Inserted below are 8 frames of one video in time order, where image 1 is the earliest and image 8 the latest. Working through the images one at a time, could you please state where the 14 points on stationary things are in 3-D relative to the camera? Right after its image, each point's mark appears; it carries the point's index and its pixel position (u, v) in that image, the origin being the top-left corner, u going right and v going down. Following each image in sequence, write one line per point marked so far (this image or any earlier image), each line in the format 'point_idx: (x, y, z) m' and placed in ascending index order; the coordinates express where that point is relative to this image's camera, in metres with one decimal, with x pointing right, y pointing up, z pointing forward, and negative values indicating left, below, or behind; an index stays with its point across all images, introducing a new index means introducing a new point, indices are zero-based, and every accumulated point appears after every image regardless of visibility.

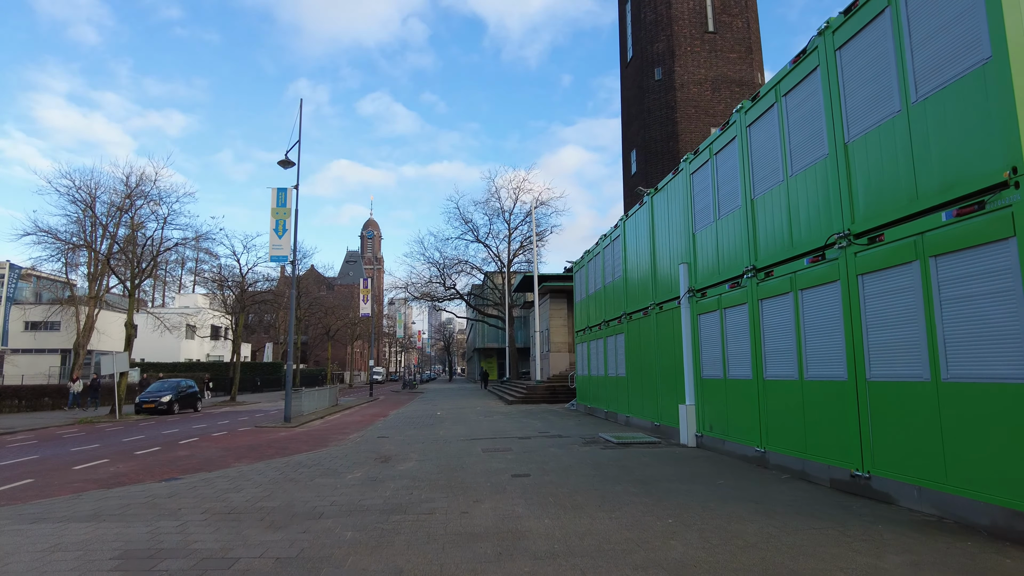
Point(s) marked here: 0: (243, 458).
0: (-4.9, -3.1, +11.9) m
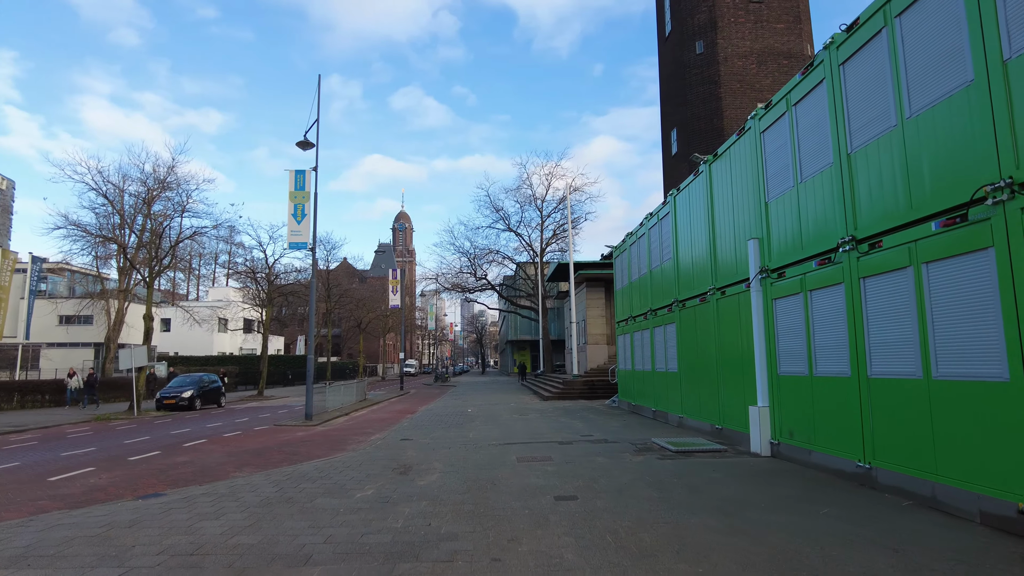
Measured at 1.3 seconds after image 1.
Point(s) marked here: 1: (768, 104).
0: (-4.3, -2.9, +10.5) m
1: (+4.0, +2.9, +10.1) m
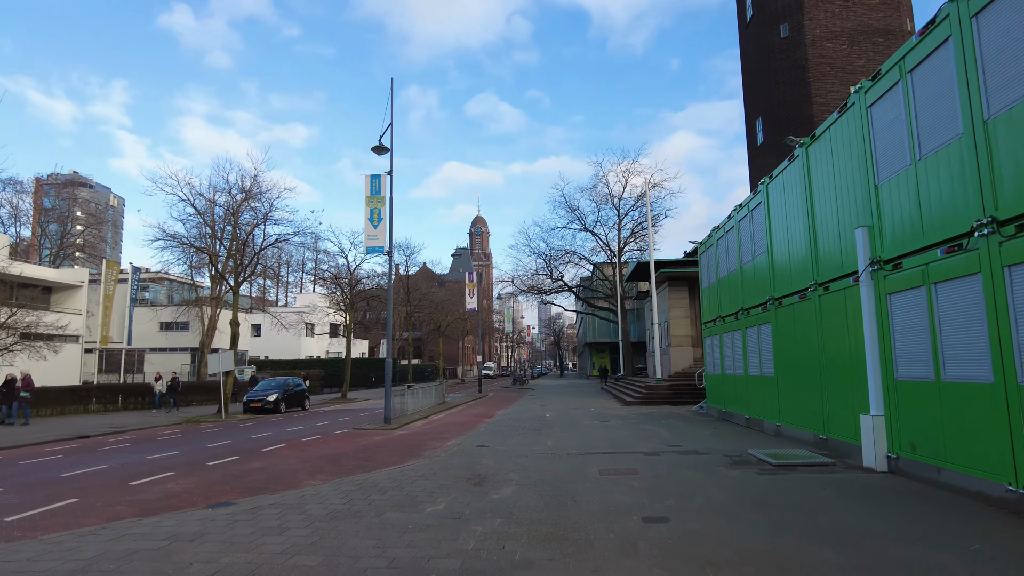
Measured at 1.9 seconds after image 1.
0: (-3.0, -2.9, +10.3) m
1: (+5.0, +2.9, +9.0) m
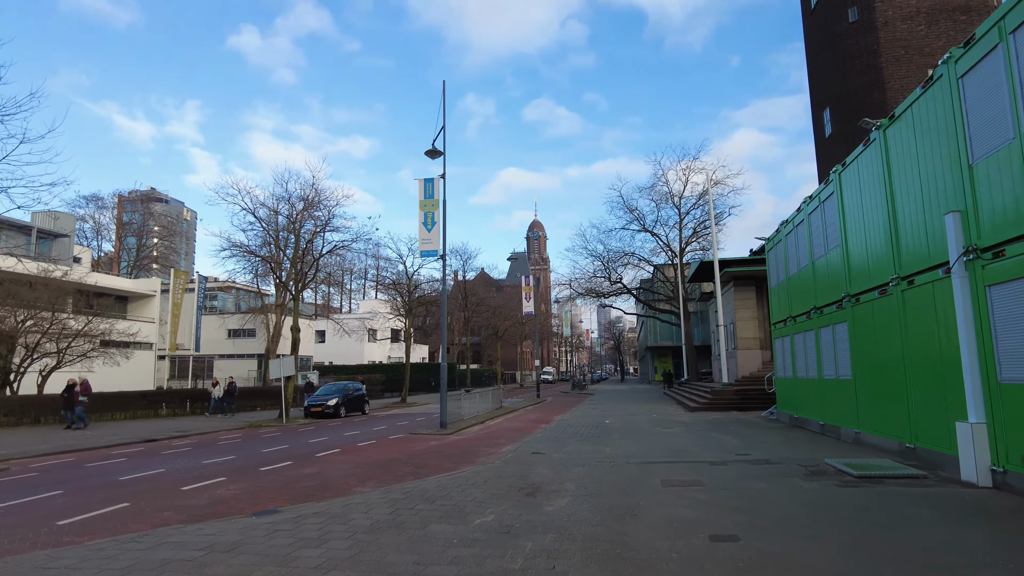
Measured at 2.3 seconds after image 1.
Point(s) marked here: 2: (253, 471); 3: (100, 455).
0: (-2.2, -2.9, +10.0) m
1: (+5.6, +3.0, +8.1) m
2: (-4.4, -3.1, +11.0) m
3: (-8.9, -3.6, +14.1) m
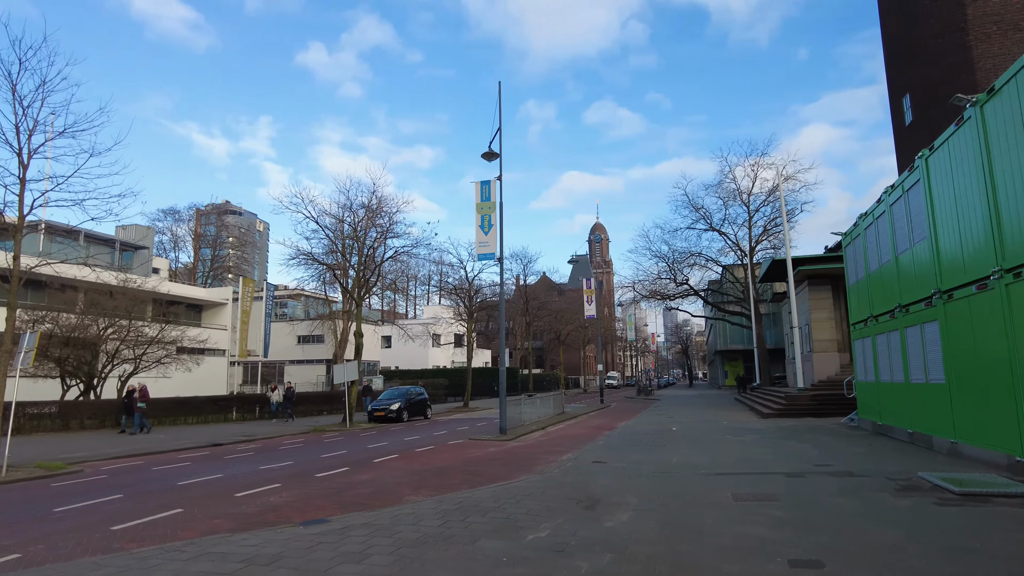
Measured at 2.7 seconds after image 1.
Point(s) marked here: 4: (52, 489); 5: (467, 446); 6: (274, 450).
0: (-1.3, -3.0, +9.7) m
1: (+6.2, +3.1, +7.1) m
2: (-3.4, -3.1, +10.9) m
3: (-7.6, -3.8, +14.5) m
4: (-7.4, -3.2, +10.5) m
5: (-1.1, -3.9, +16.0) m
6: (-5.8, -3.9, +15.9) m
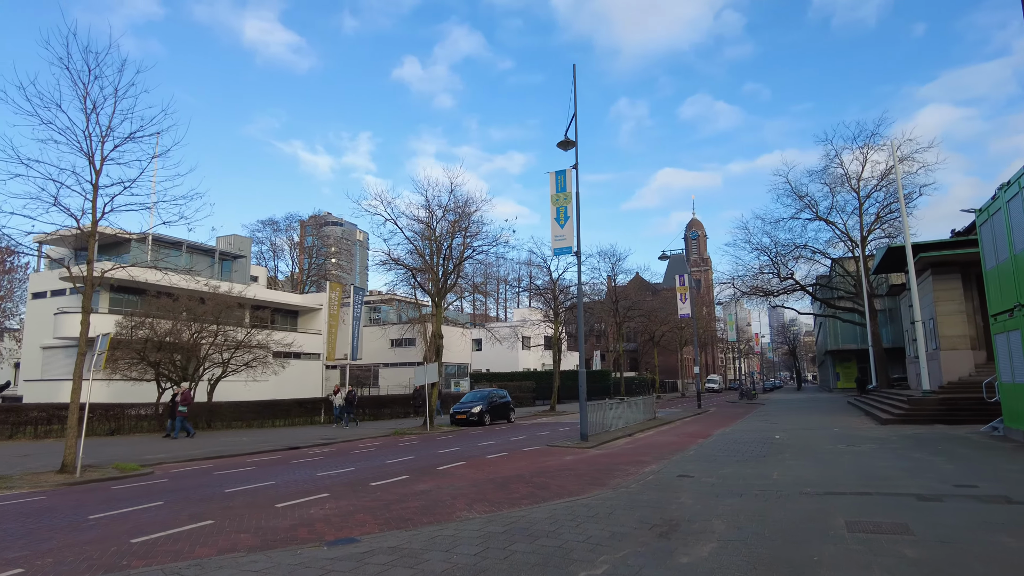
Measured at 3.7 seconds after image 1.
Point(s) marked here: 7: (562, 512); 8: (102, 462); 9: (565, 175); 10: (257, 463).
0: (-0.5, -2.8, +8.6) m
1: (+6.5, +3.4, +5.0) m
2: (-2.3, -3.1, +10.1) m
3: (-6.0, -3.8, +14.2) m
4: (-6.3, -3.2, +10.3) m
5: (+0.7, -3.8, +14.8) m
6: (-4.0, -3.9, +15.4) m
7: (+0.6, -2.6, +7.6) m
8: (-8.6, -3.7, +13.8) m
9: (+1.6, +3.3, +19.2) m
10: (-5.5, -3.8, +14.0) m
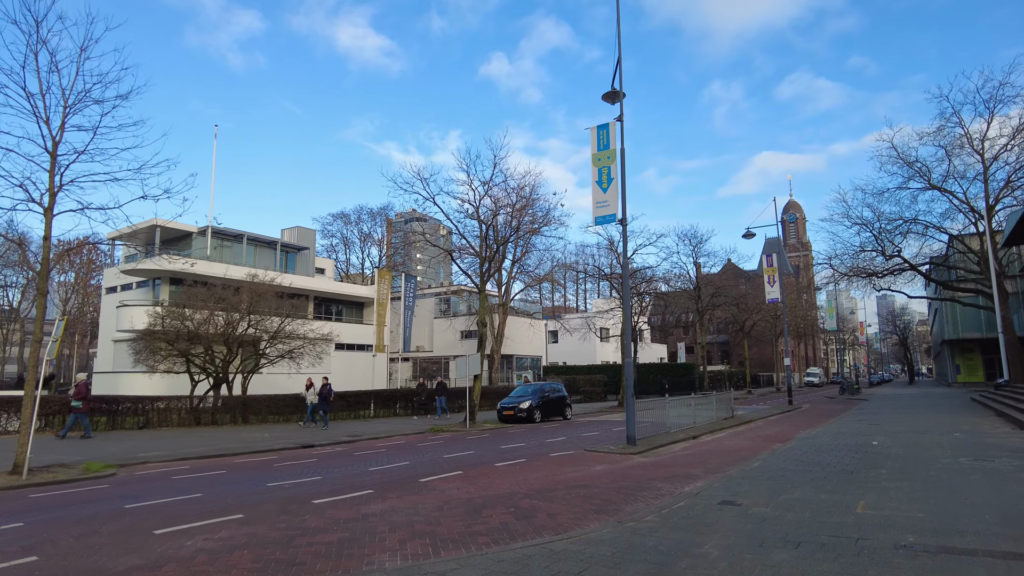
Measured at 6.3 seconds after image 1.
0: (-0.9, -2.4, +6.2) m
1: (+5.3, +4.0, +1.6) m
2: (-2.5, -2.6, +7.9) m
3: (-5.6, -3.4, +12.5) m
4: (-6.5, -2.8, +8.6) m
5: (+1.1, -3.2, +12.2) m
6: (-3.5, -3.5, +13.4) m
7: (0.0, -2.1, +5.0) m
8: (-8.3, -3.3, +12.4) m
9: (+2.4, +3.9, +16.3) m
10: (-5.1, -3.3, +12.2) m
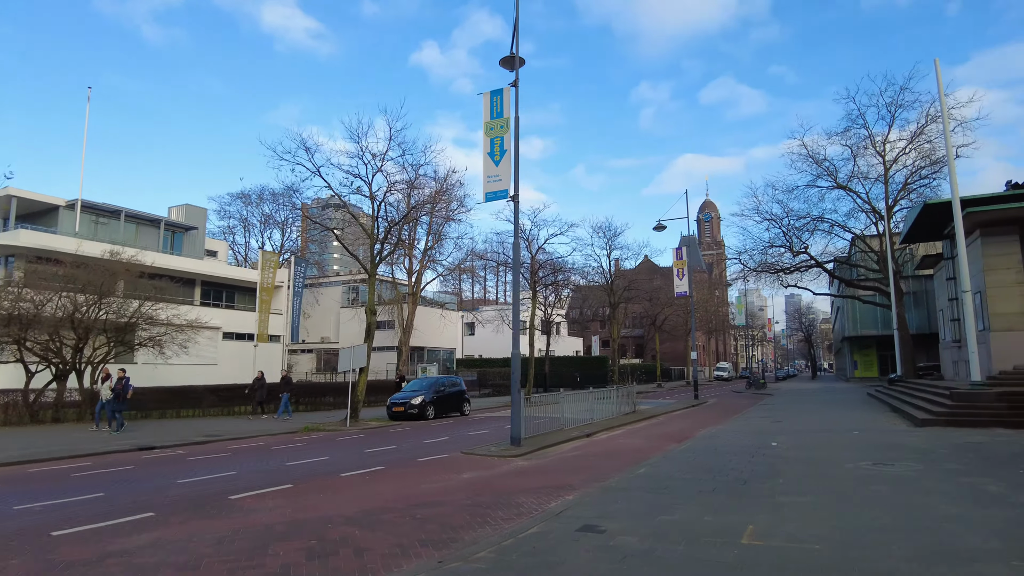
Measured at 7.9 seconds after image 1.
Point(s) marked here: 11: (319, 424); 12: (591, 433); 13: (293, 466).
0: (-2.5, -2.1, +4.4) m
1: (+4.4, +4.1, +0.4) m
2: (-4.3, -2.2, +5.9) m
3: (-7.9, -2.9, +10.1) m
4: (-8.3, -2.4, +6.1) m
5: (-1.2, -2.9, +10.5) m
6: (-5.8, -3.0, +11.2) m
7: (-1.5, -1.9, +3.3) m
8: (-10.5, -2.8, +9.7) m
9: (-0.1, +4.3, +14.7) m
10: (-7.3, -2.9, +9.9) m
11: (-5.4, -3.8, +18.4) m
12: (+2.0, -3.6, +16.2) m
13: (-3.5, -2.8, +10.3) m
